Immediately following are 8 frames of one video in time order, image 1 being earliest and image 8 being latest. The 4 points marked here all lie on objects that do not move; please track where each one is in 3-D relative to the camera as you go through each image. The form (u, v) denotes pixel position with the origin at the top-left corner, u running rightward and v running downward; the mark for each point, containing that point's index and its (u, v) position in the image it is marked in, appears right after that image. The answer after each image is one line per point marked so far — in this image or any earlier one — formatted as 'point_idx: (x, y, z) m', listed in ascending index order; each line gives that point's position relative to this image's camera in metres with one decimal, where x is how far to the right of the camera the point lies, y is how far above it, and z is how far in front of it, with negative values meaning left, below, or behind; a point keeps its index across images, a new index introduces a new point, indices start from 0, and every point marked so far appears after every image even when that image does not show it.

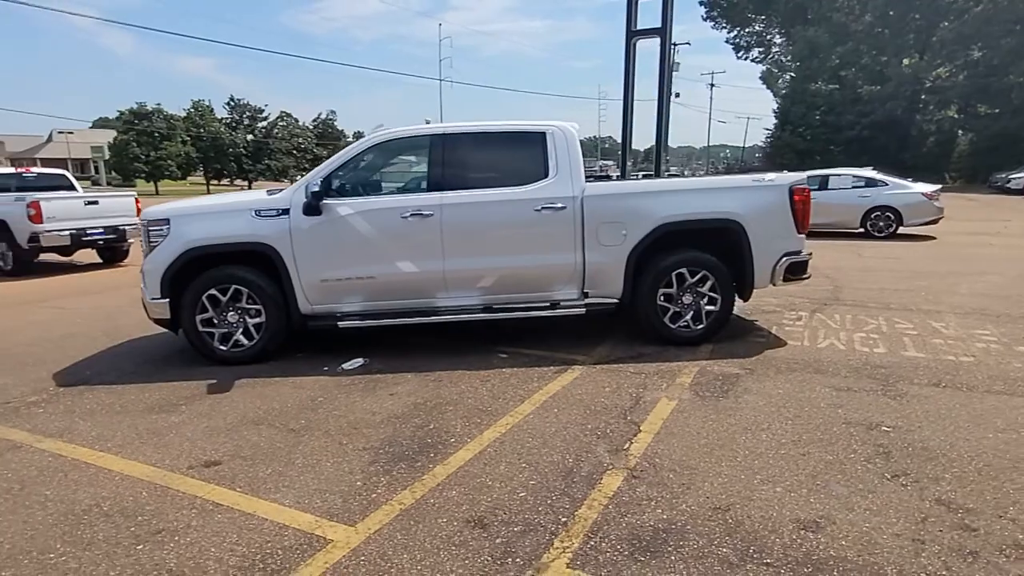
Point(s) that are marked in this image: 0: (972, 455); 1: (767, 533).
0: (+2.5, -0.9, +3.4) m
1: (+1.1, -1.1, +2.8) m
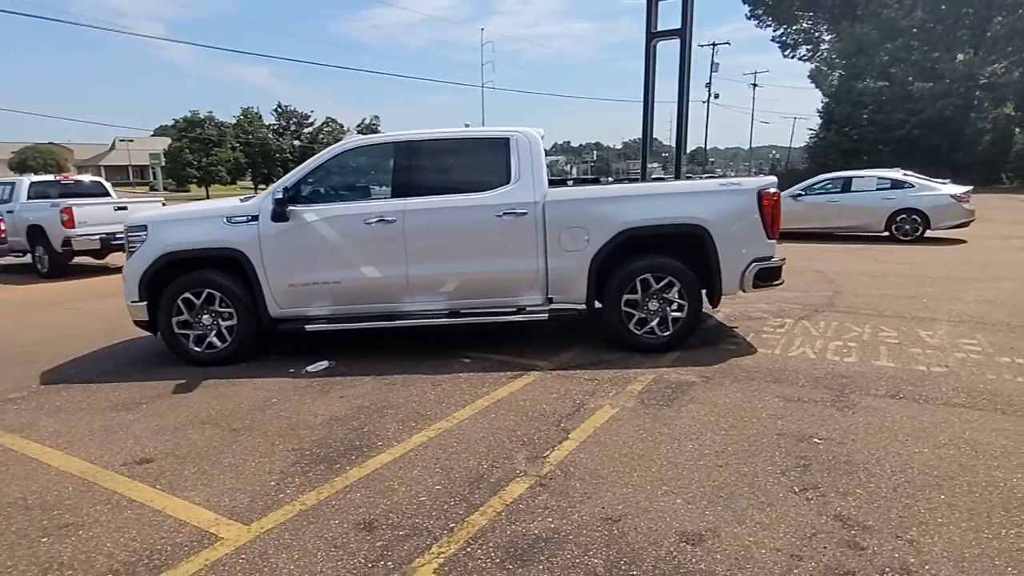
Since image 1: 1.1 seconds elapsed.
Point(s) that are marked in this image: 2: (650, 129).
0: (+2.0, -1.0, +3.3) m
1: (+0.6, -1.1, +2.7) m
2: (+3.7, +4.2, +16.6) m
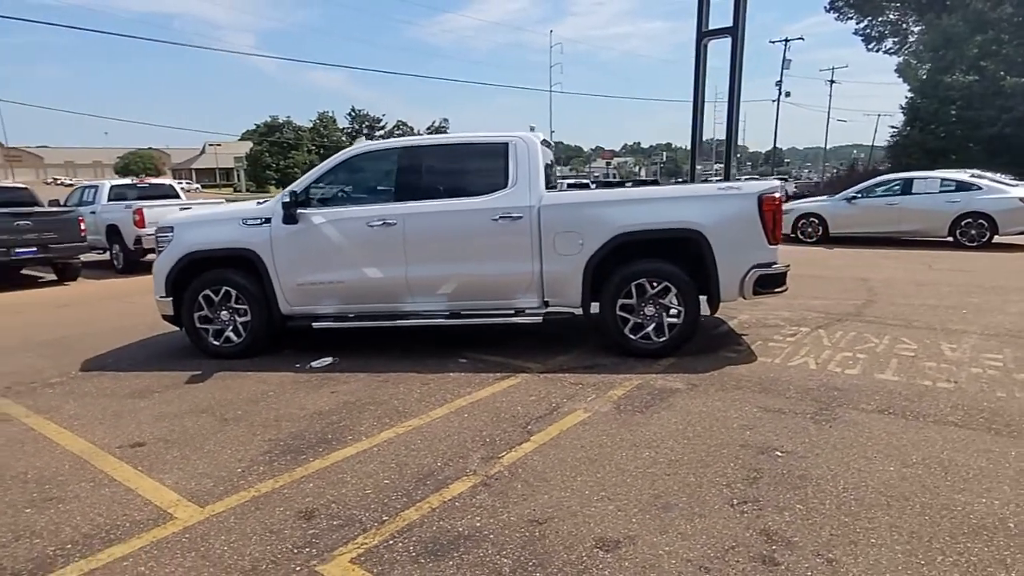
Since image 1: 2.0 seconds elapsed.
0: (+1.7, -1.0, +3.1) m
1: (+0.2, -1.2, +2.8) m
2: (+4.9, +4.1, +16.2) m
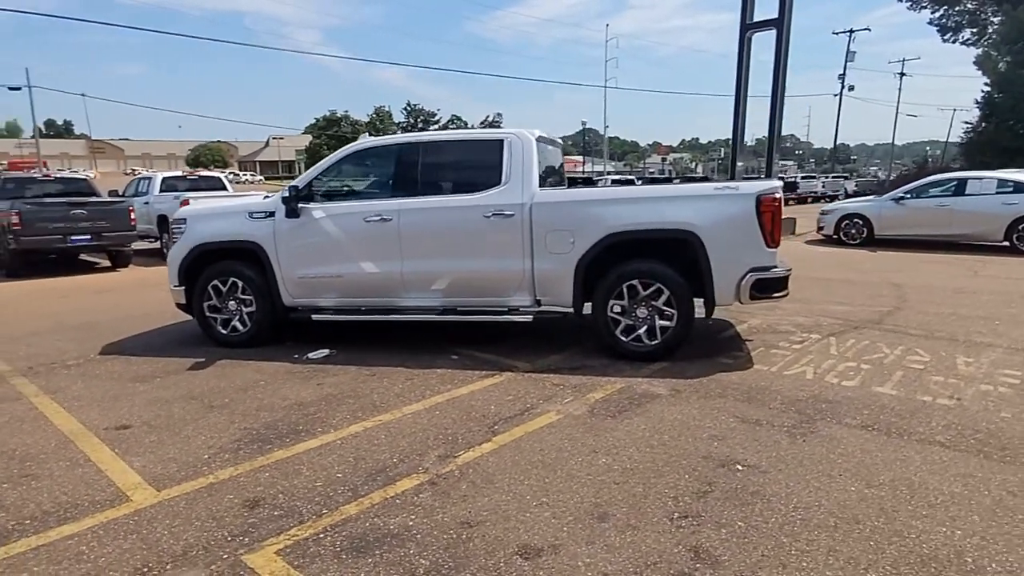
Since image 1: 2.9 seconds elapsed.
0: (+1.4, -1.1, +3.0) m
1: (-0.1, -1.2, +2.7) m
2: (+5.8, +4.1, +15.7) m
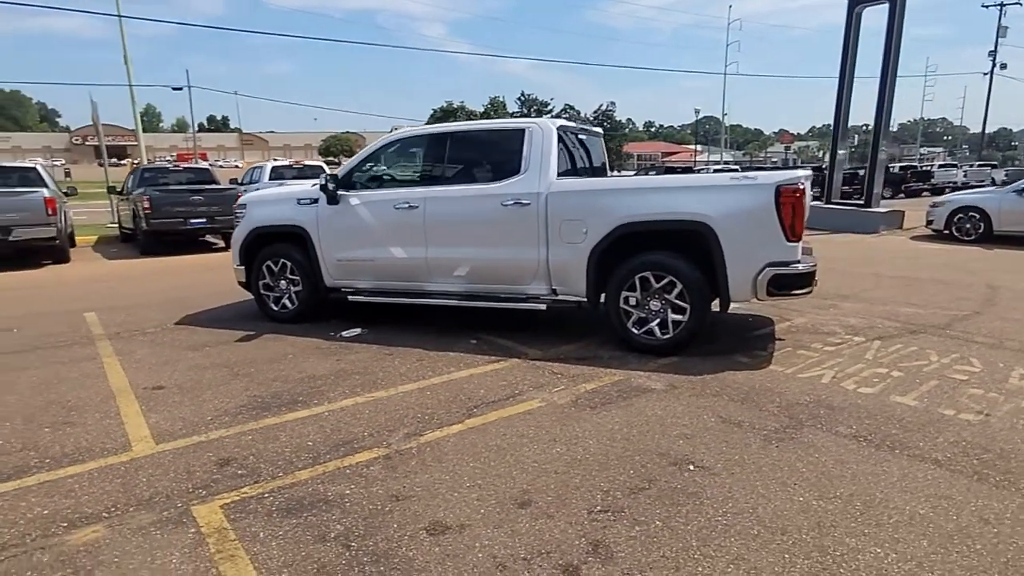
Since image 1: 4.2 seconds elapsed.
0: (+1.0, -1.0, +2.8) m
1: (-0.6, -1.1, +2.9) m
2: (+7.8, +4.1, +14.5) m
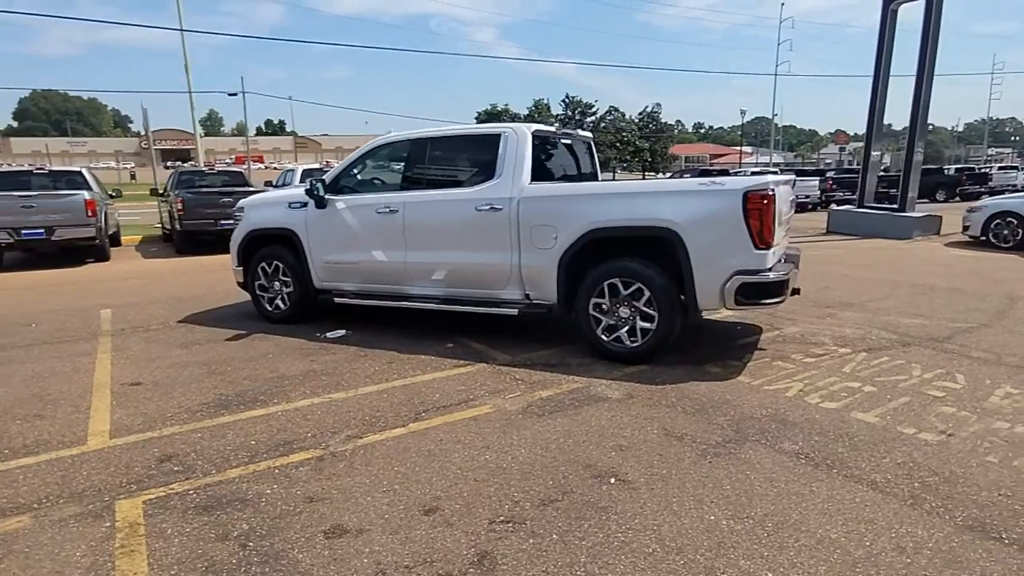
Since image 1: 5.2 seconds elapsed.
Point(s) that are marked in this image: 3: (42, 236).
0: (+0.5, -1.1, +2.8) m
1: (-1.0, -1.1, +2.9) m
2: (+8.3, +3.9, +13.9) m
3: (-9.9, +1.1, +13.1) m
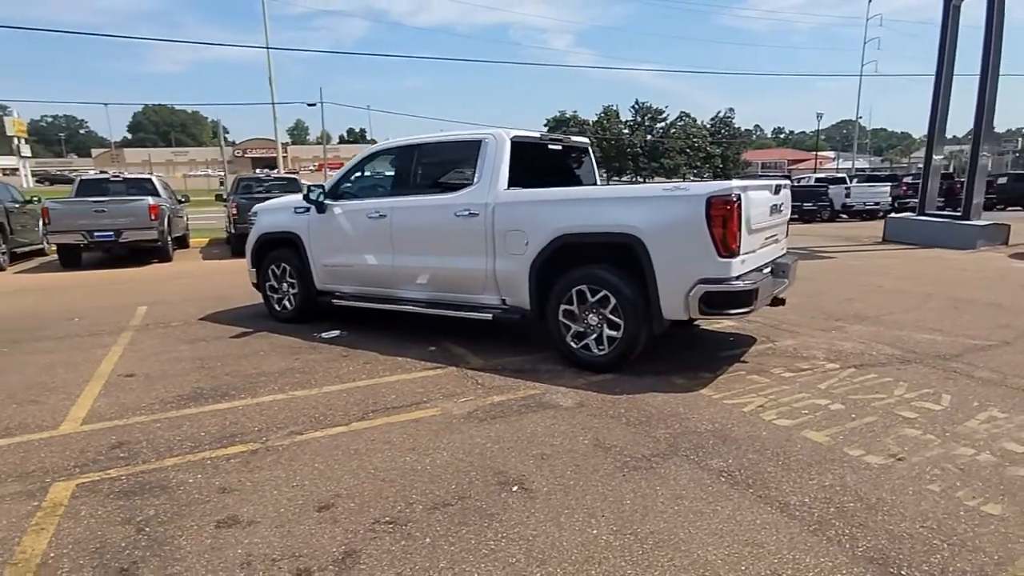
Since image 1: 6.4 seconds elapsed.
0: (0.0, -1.1, +2.7) m
1: (-1.5, -1.1, +3.0) m
2: (+9.0, +3.6, +13.0) m
3: (-9.1, +1.1, +14.2) m
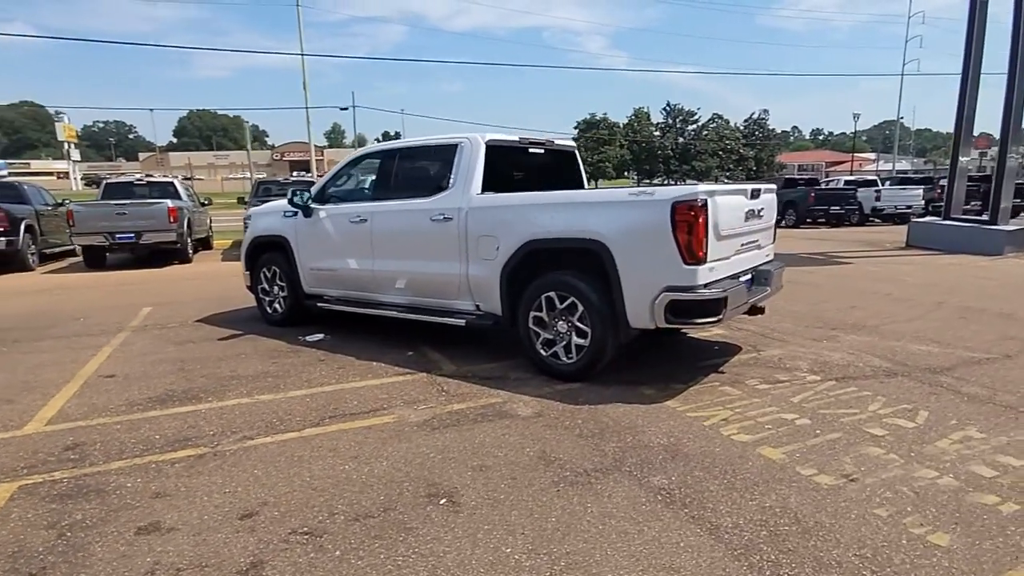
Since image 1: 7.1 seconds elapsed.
0: (-0.4, -1.1, +2.7) m
1: (-1.9, -1.1, +3.0) m
2: (+9.2, +3.5, +12.4) m
3: (-8.9, +1.1, +14.6) m
